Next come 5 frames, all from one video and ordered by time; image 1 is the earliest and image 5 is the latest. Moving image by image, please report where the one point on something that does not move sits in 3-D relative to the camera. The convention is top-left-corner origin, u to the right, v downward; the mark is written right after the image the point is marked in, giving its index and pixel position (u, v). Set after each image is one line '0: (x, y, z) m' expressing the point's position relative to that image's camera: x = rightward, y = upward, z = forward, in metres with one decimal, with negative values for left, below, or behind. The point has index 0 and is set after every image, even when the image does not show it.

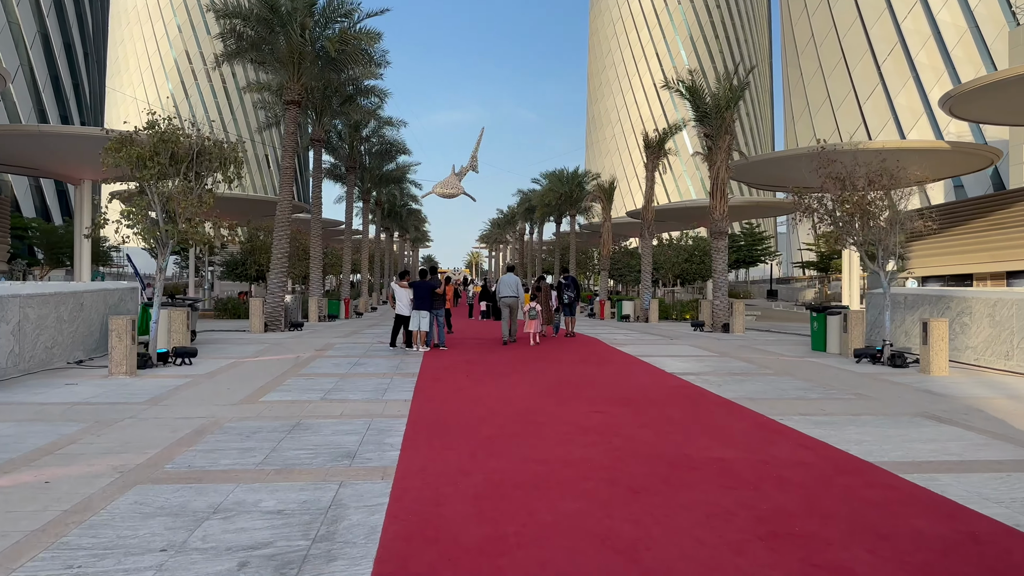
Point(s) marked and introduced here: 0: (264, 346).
0: (-4.6, -1.1, +15.4) m
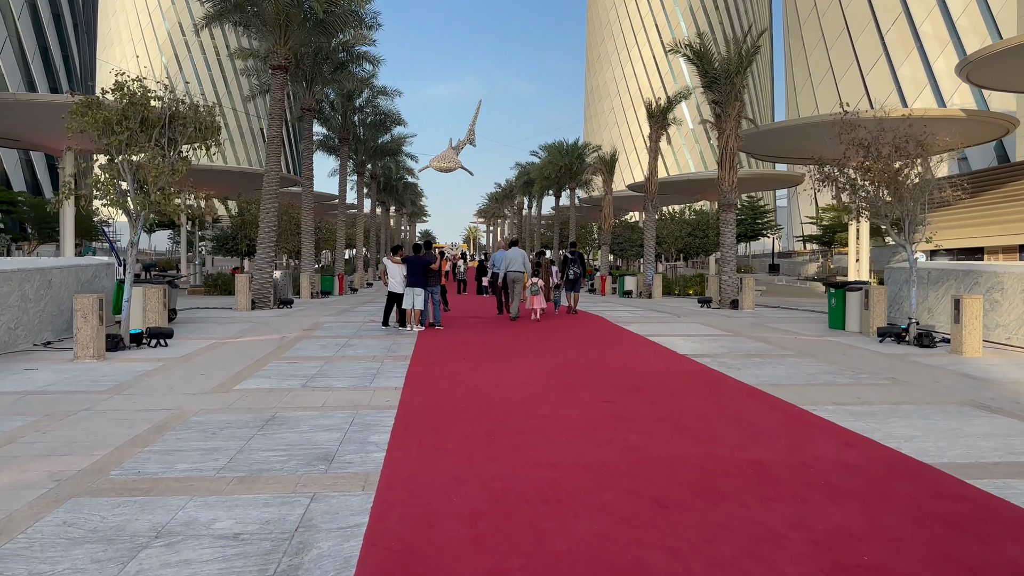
0: (-4.6, -0.7, +14.5) m
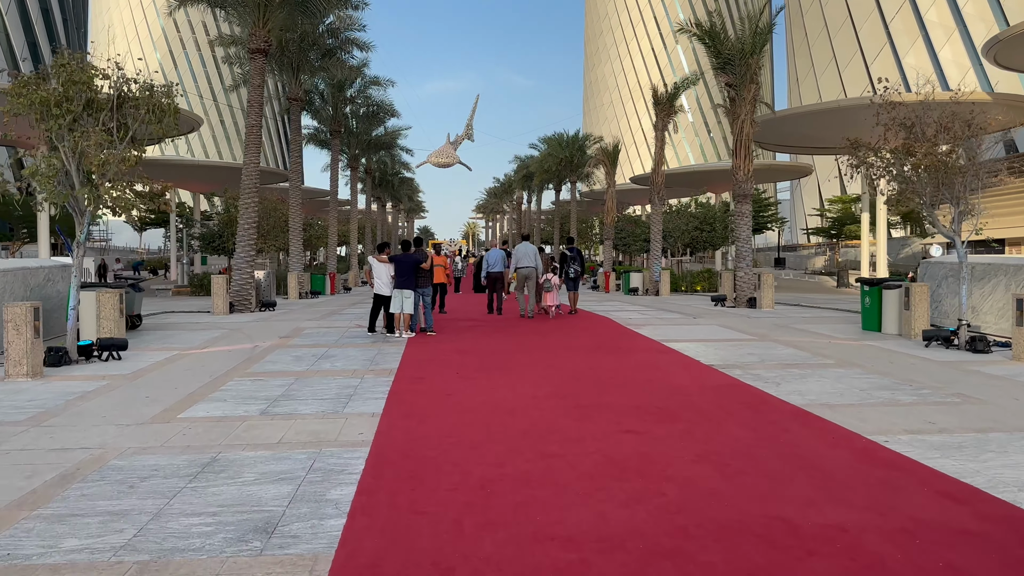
0: (-4.6, -0.7, +13.1) m
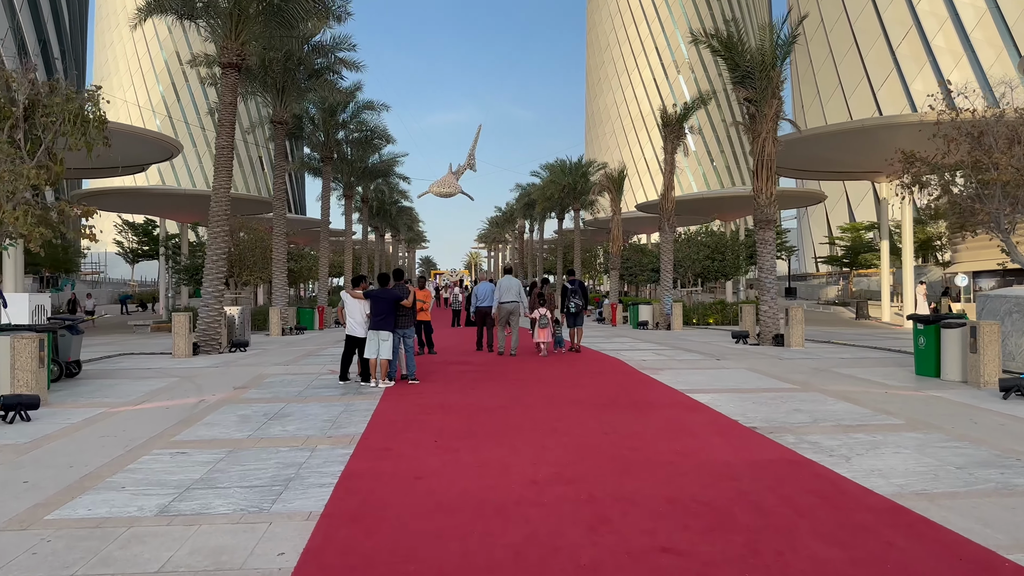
0: (-4.6, -1.3, +11.3) m
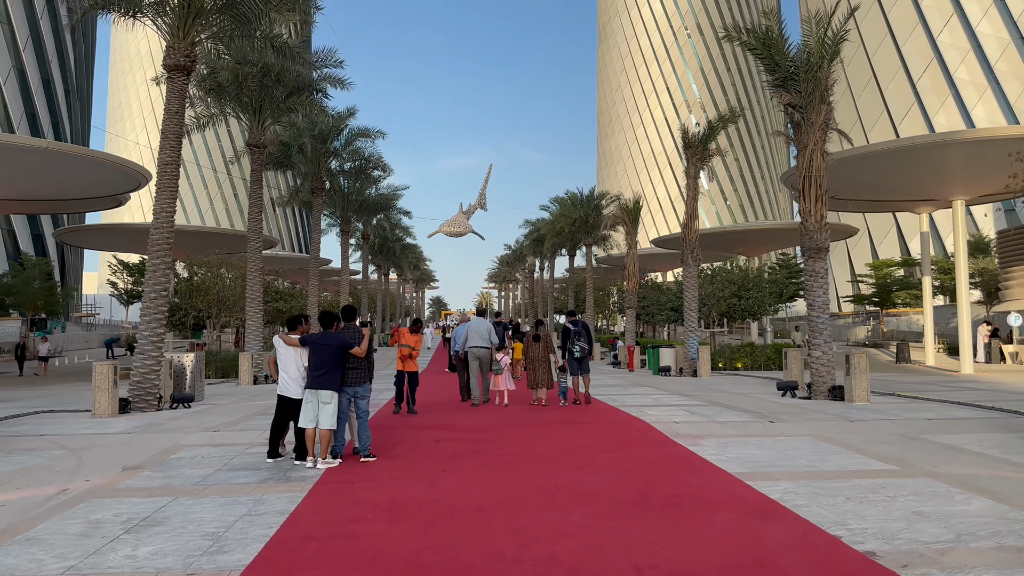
0: (-4.7, -1.7, +8.5) m
